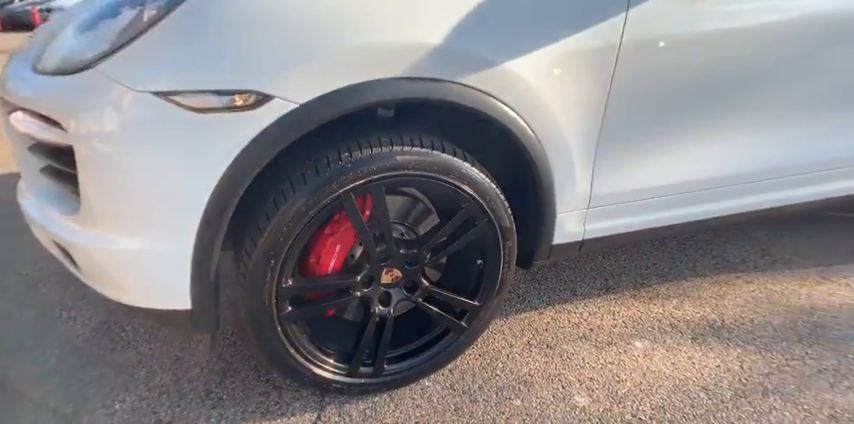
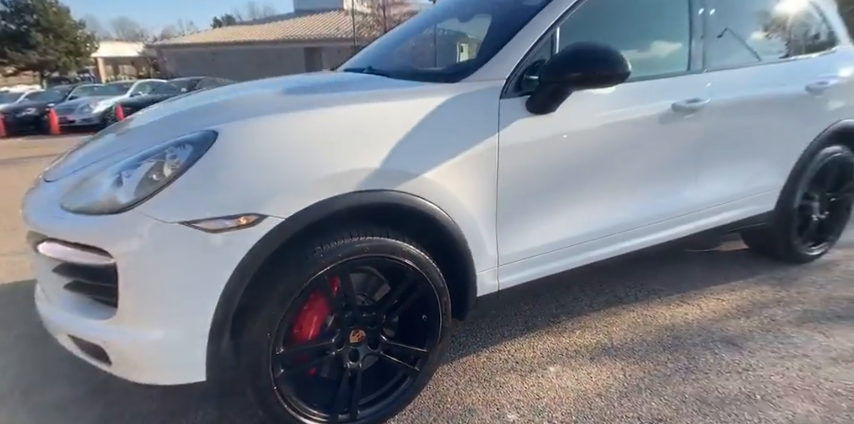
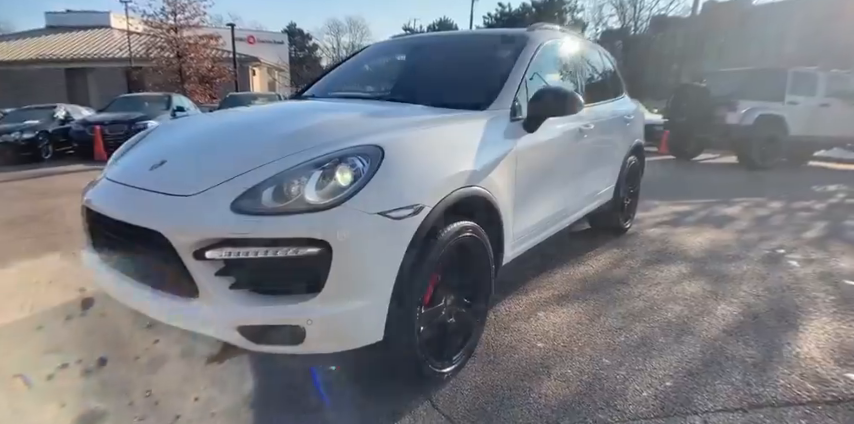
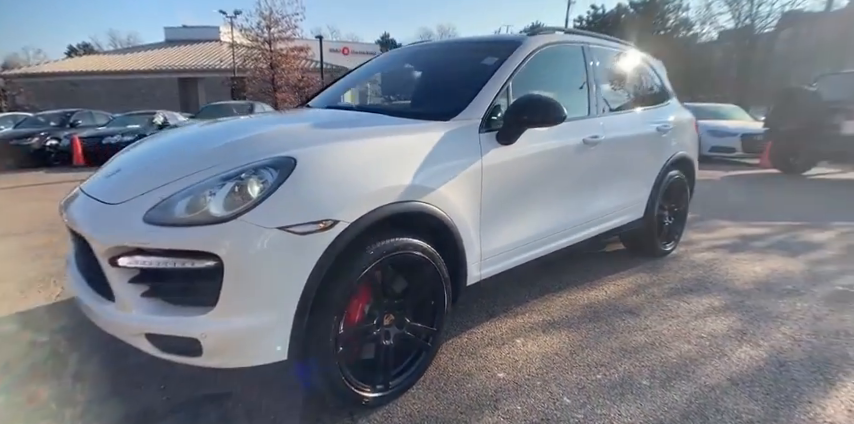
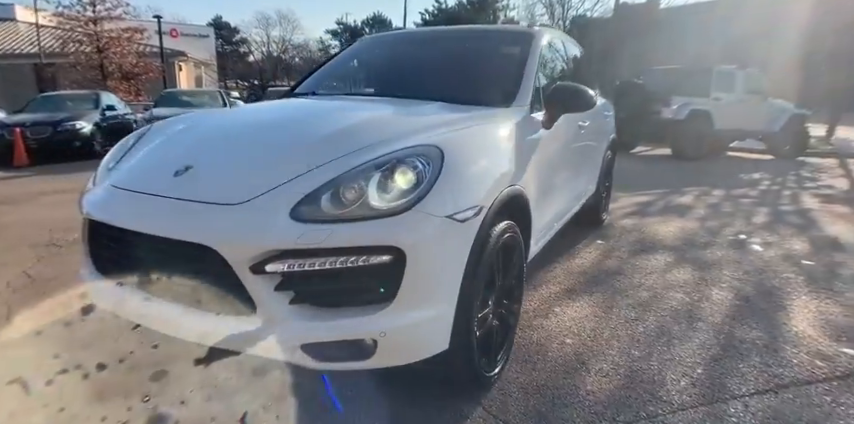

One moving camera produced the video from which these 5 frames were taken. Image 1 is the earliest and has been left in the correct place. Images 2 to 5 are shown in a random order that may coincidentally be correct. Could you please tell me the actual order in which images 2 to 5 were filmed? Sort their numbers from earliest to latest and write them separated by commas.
2, 4, 3, 5
